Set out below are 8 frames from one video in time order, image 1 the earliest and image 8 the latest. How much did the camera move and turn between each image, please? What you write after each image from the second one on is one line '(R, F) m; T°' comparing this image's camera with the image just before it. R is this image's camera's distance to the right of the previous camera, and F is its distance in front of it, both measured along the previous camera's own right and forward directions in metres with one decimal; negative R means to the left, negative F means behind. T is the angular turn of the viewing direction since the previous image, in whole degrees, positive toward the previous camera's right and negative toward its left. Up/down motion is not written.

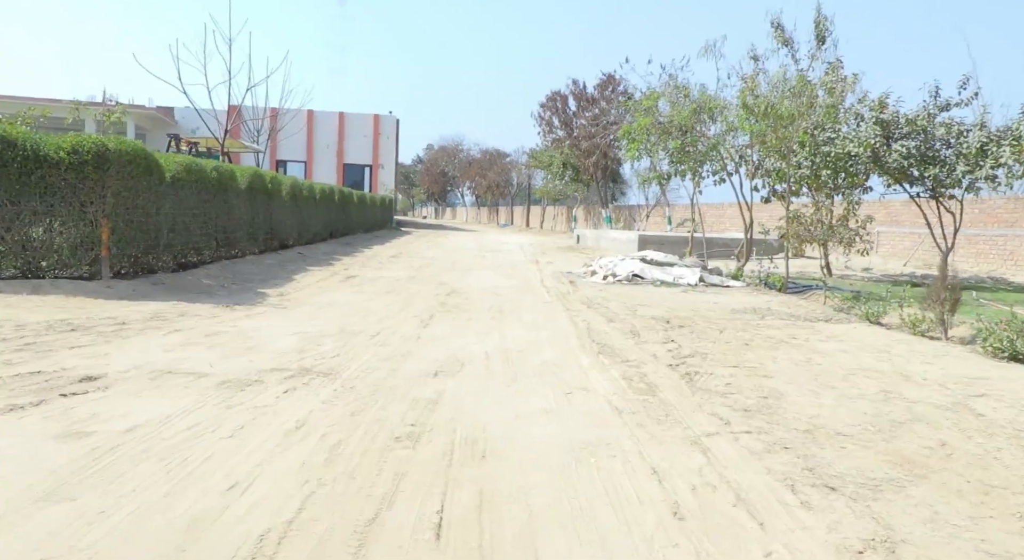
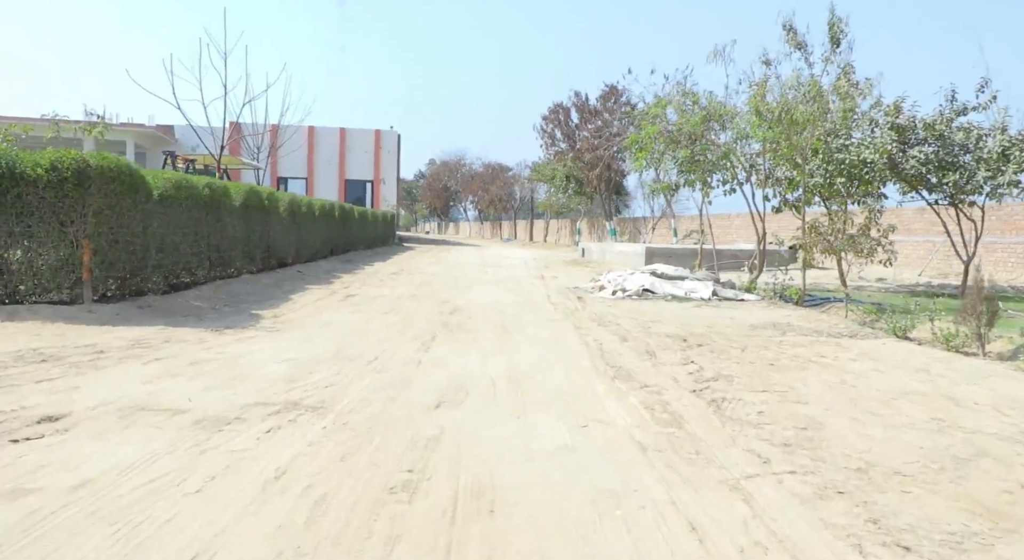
(0.0, +0.5) m; 0°
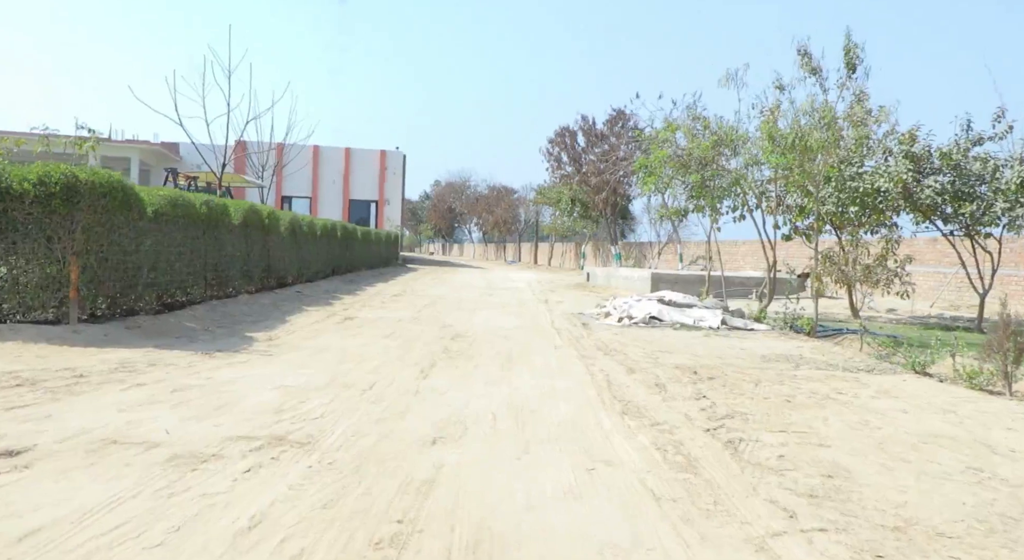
(0.0, +0.4) m; 0°
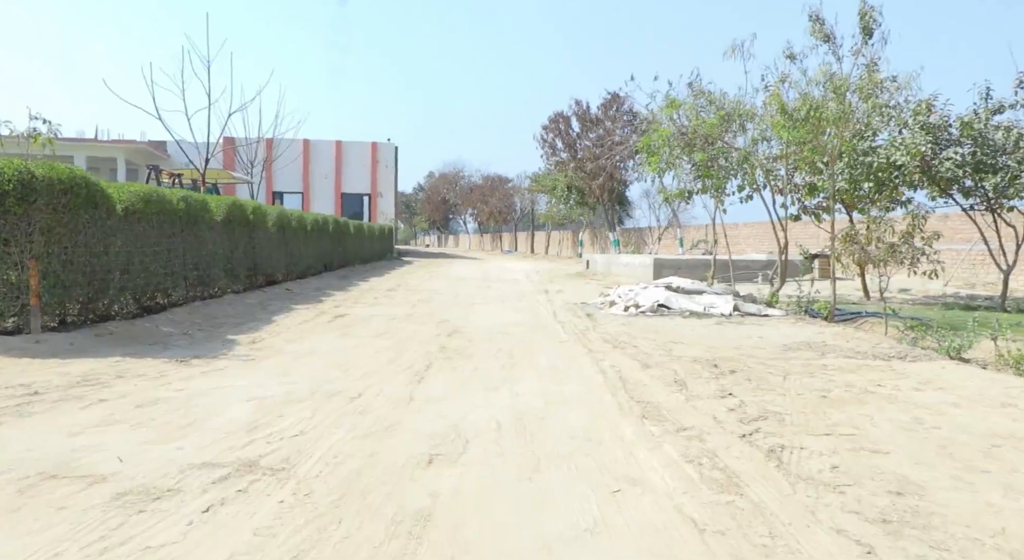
(0.0, +0.7) m; 0°
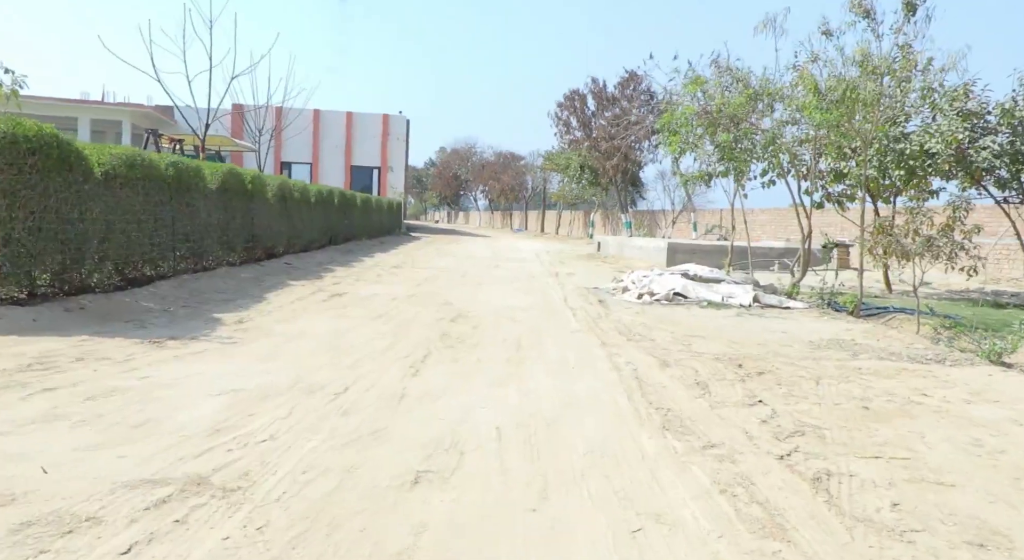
(0.0, +0.7) m; -1°
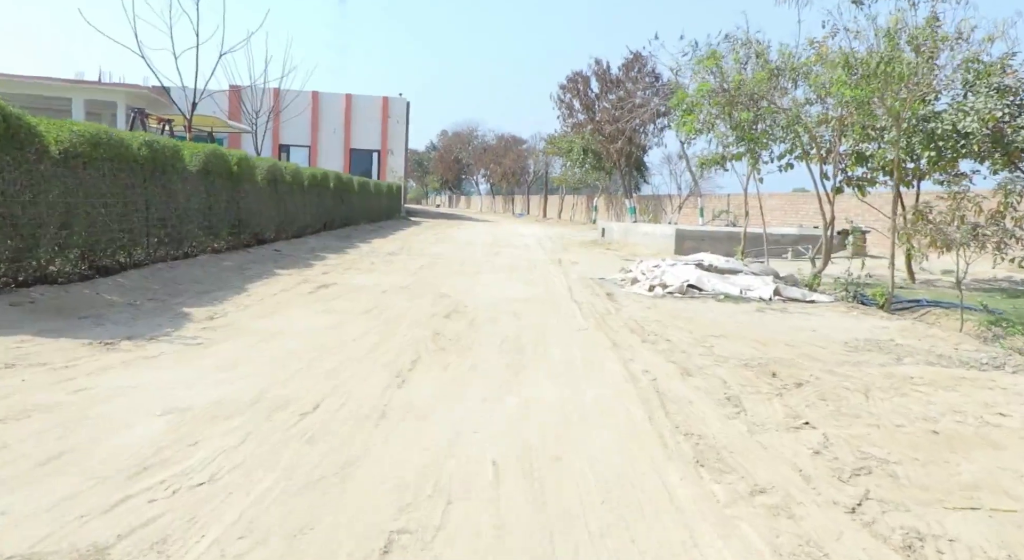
(0.0, +0.9) m; 0°
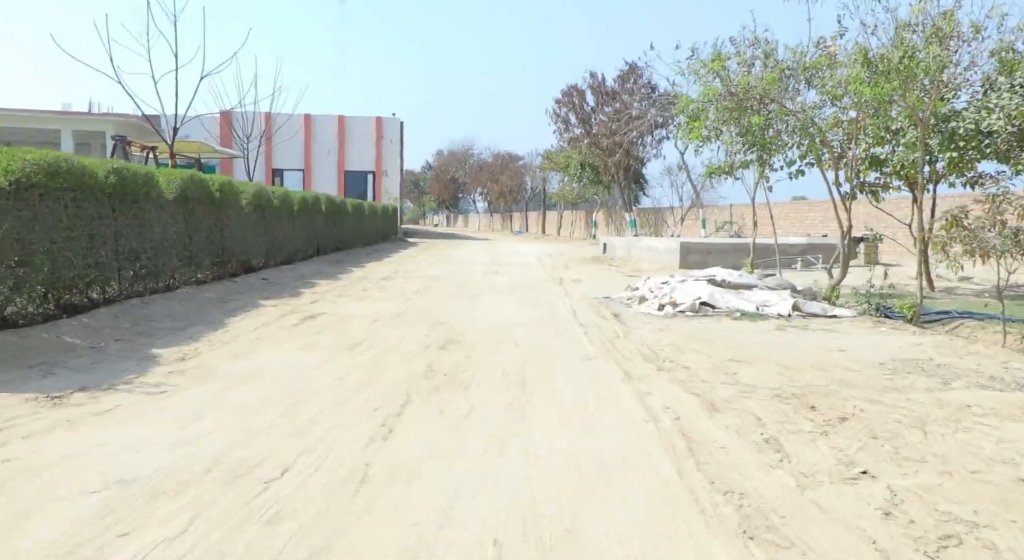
(0.0, +0.7) m; 0°
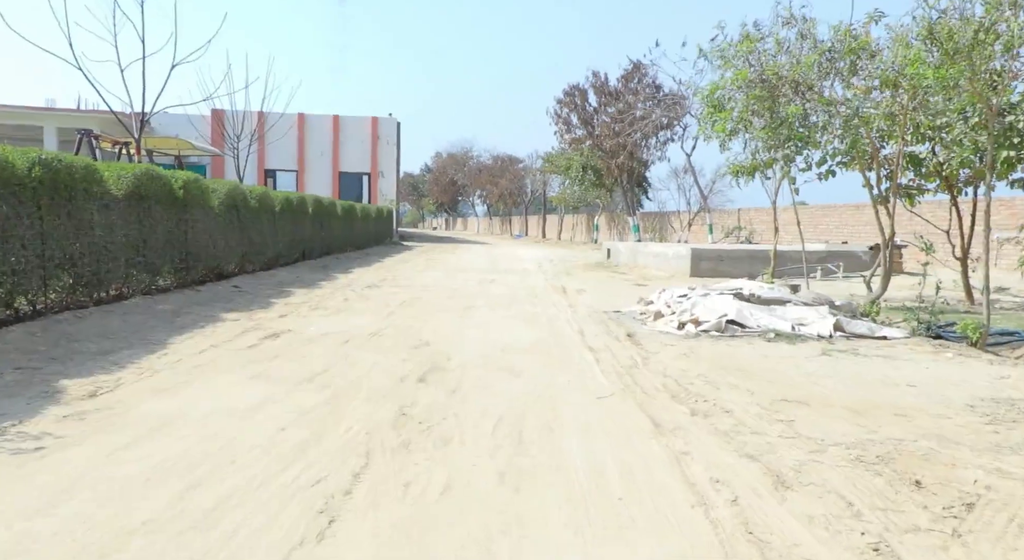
(0.0, +1.5) m; 0°
